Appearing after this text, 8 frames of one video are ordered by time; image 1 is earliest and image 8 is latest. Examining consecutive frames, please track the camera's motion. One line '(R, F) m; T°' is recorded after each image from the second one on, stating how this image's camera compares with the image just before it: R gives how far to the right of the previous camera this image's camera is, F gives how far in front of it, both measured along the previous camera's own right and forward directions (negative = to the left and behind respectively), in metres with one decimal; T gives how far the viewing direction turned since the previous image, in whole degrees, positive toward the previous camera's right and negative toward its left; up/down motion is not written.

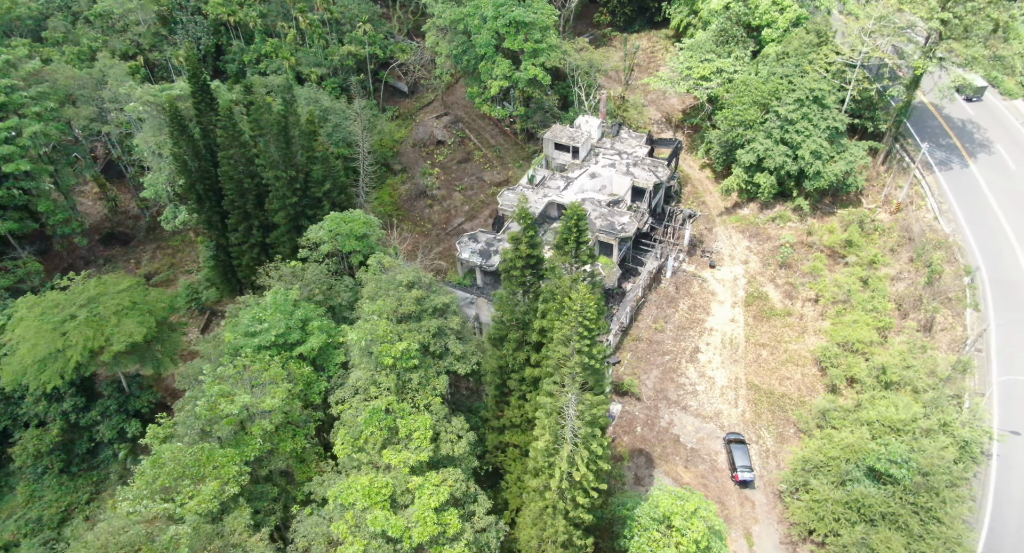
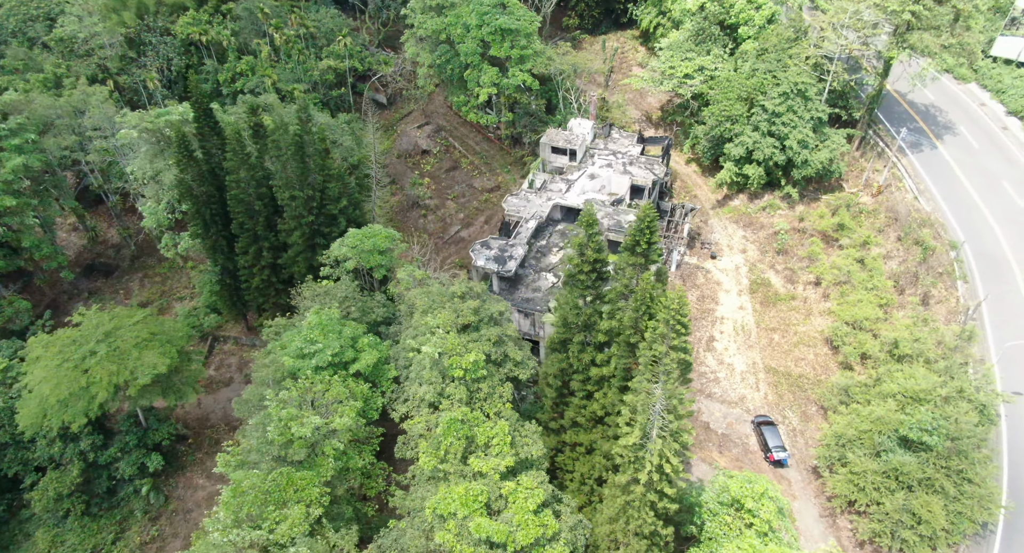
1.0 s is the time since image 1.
(-3.4, -0.4) m; +4°
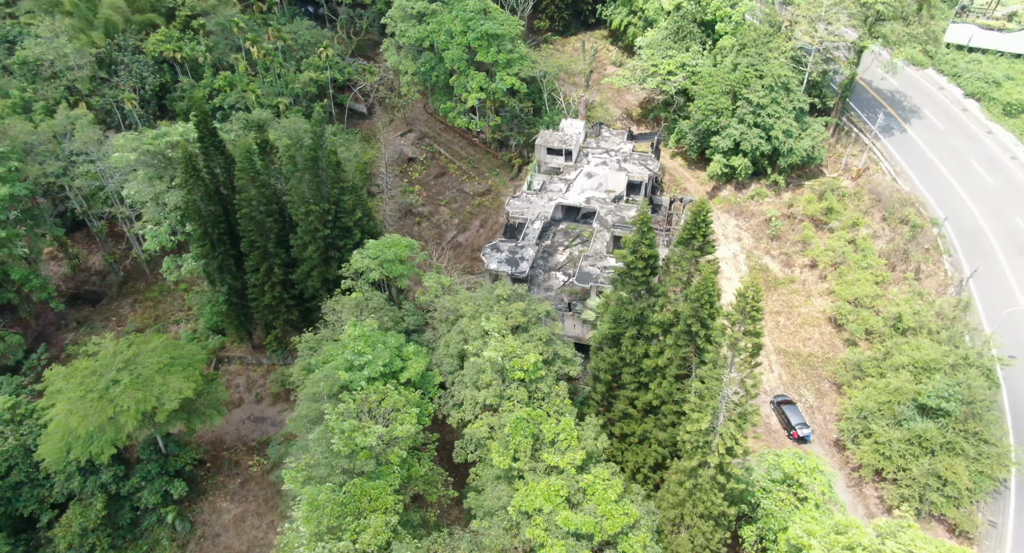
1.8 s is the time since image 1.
(-3.1, -0.4) m; +4°
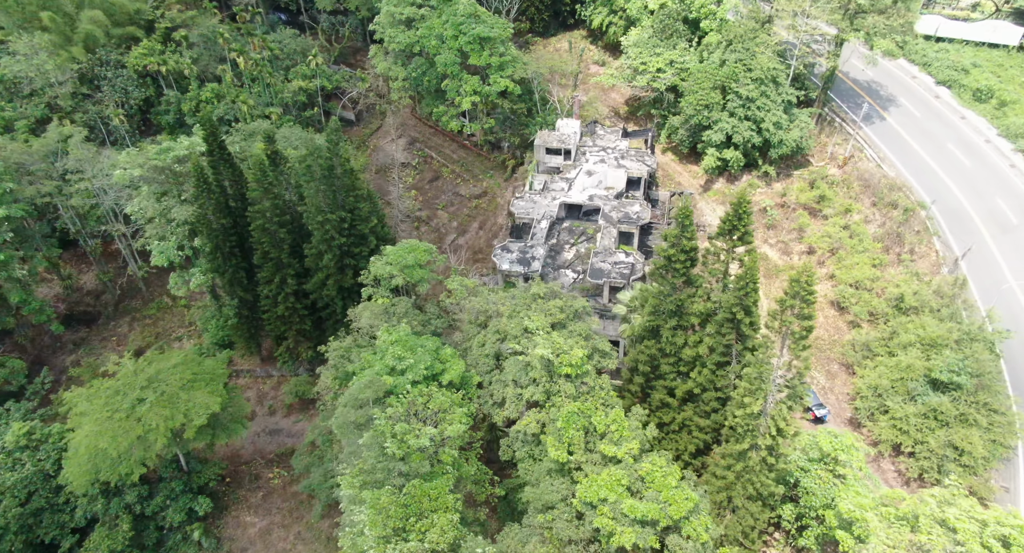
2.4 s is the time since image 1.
(-2.4, -0.4) m; +3°
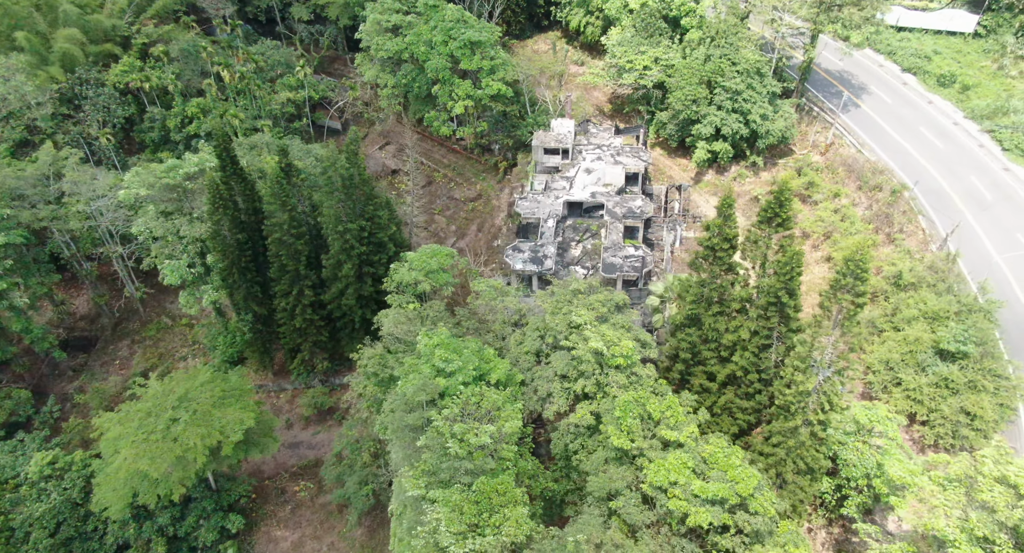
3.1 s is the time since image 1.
(-2.9, -0.5) m; +3°
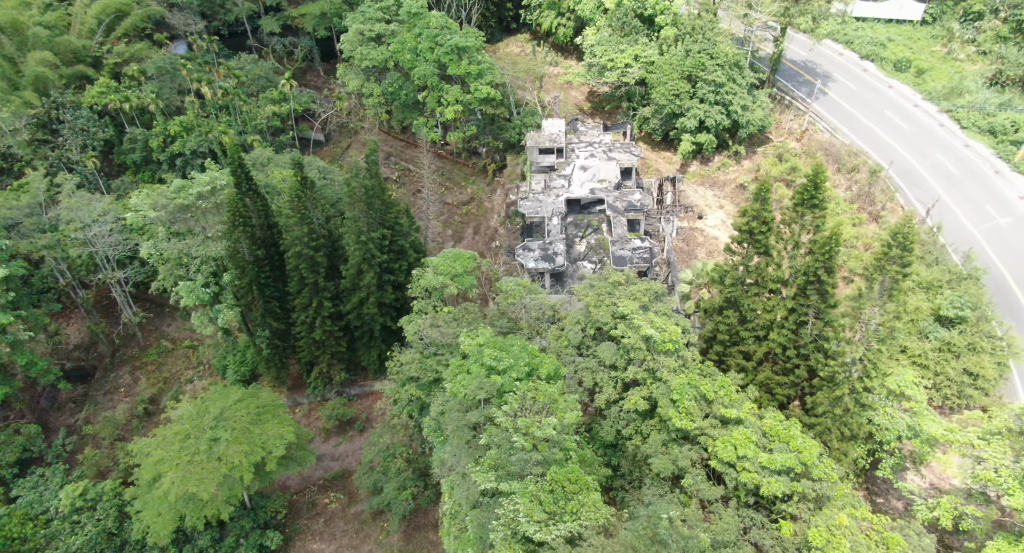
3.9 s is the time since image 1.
(-3.3, -0.6) m; +4°
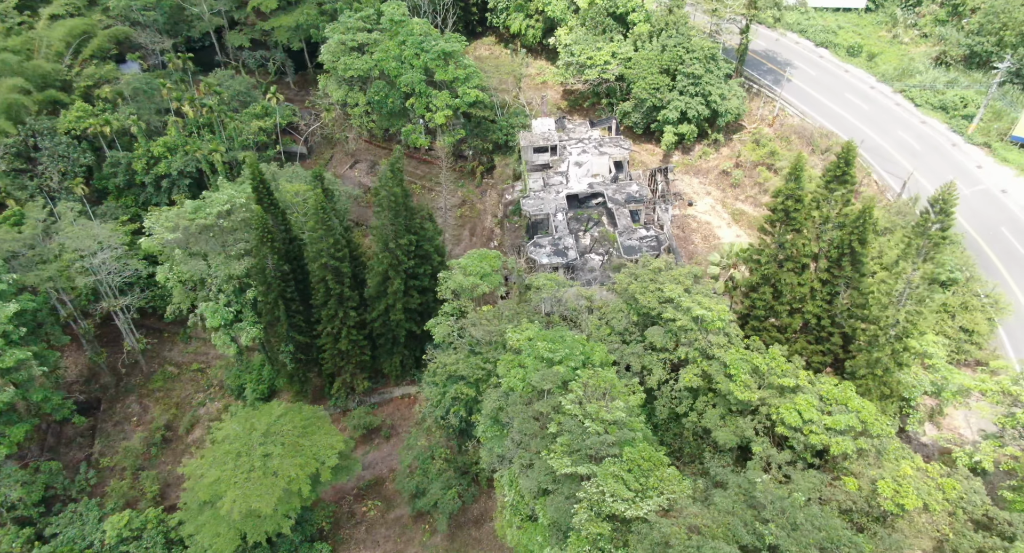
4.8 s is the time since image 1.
(-3.9, -0.7) m; +5°
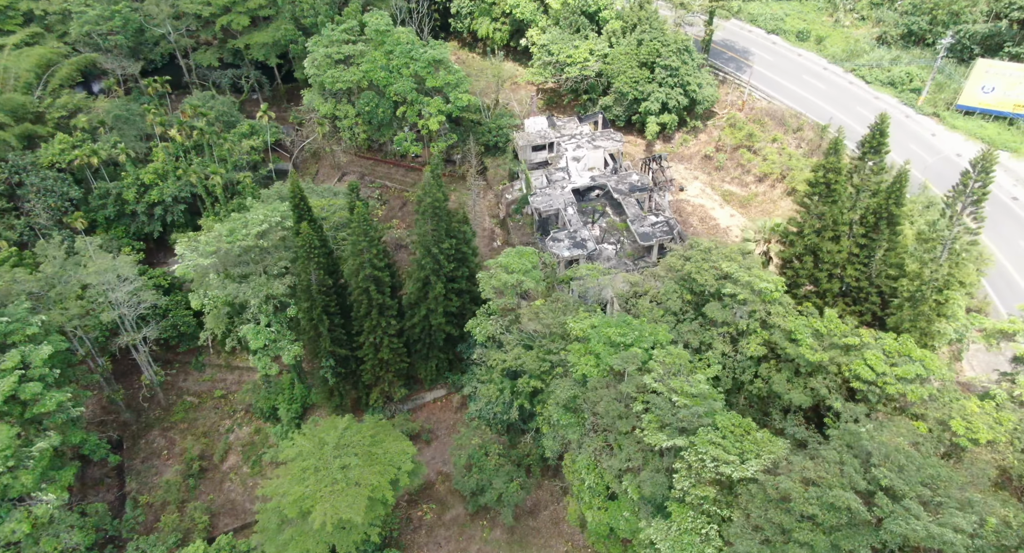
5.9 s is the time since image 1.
(-5.3, -0.8) m; +6°
